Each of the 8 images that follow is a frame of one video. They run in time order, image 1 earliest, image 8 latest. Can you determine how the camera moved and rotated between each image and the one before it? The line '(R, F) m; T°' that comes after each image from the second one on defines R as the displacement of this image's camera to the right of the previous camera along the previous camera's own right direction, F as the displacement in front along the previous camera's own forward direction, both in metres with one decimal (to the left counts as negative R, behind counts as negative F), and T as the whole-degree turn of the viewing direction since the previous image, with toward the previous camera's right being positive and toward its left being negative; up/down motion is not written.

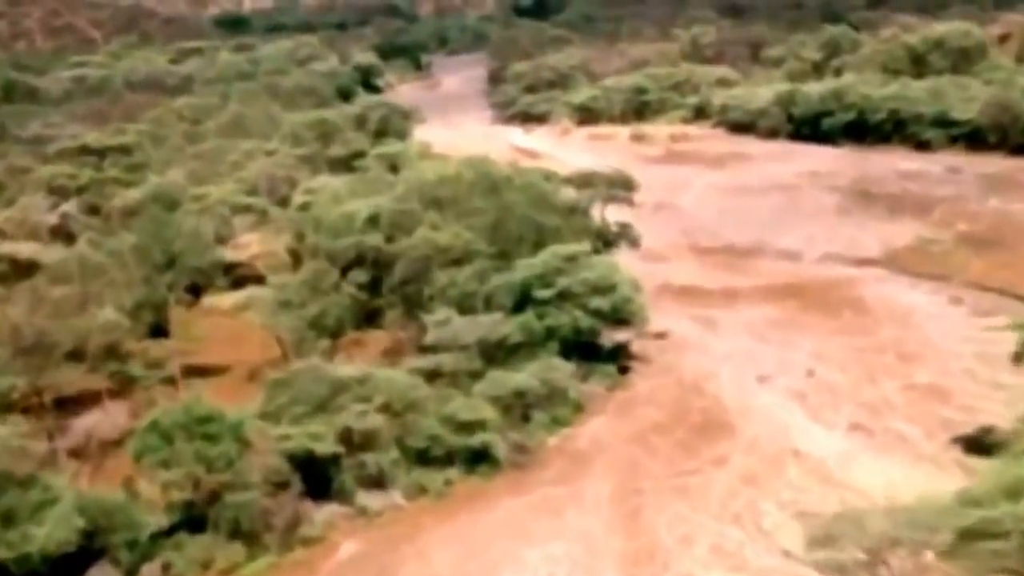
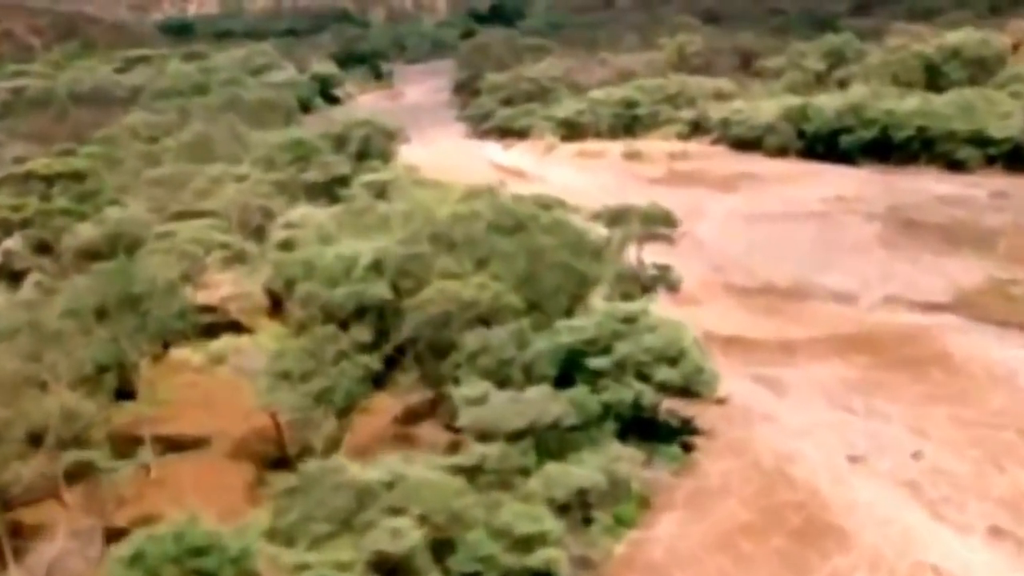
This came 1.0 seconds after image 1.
(-0.1, +0.5) m; +2°
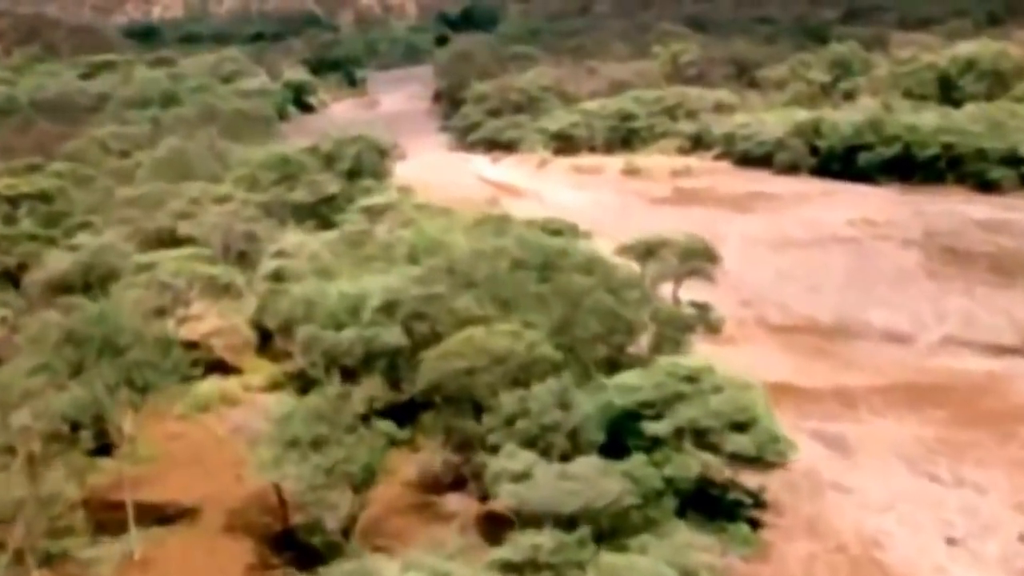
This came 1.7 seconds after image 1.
(-0.1, +0.3) m; +1°
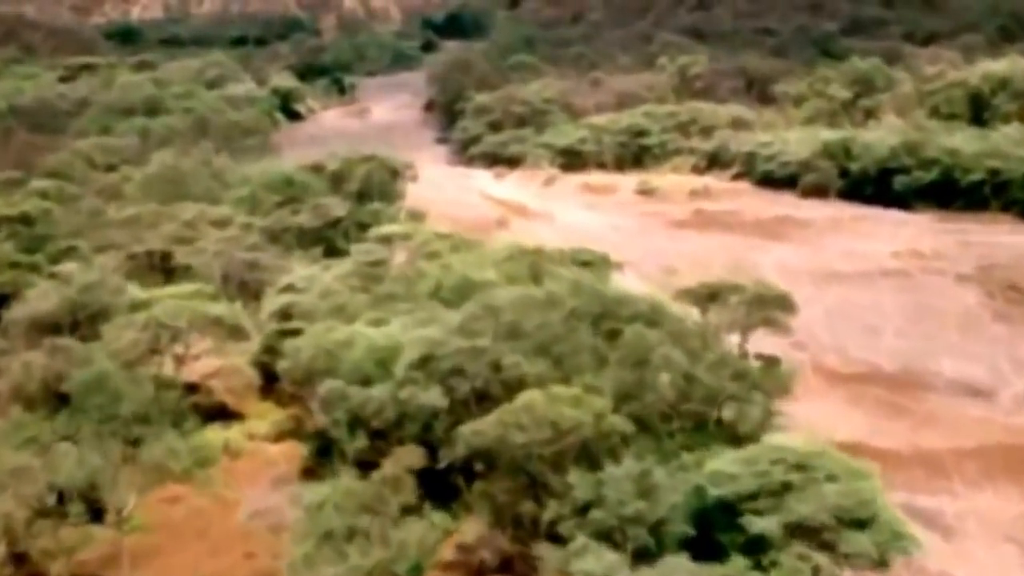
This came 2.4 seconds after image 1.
(-0.1, +0.3) m; +1°
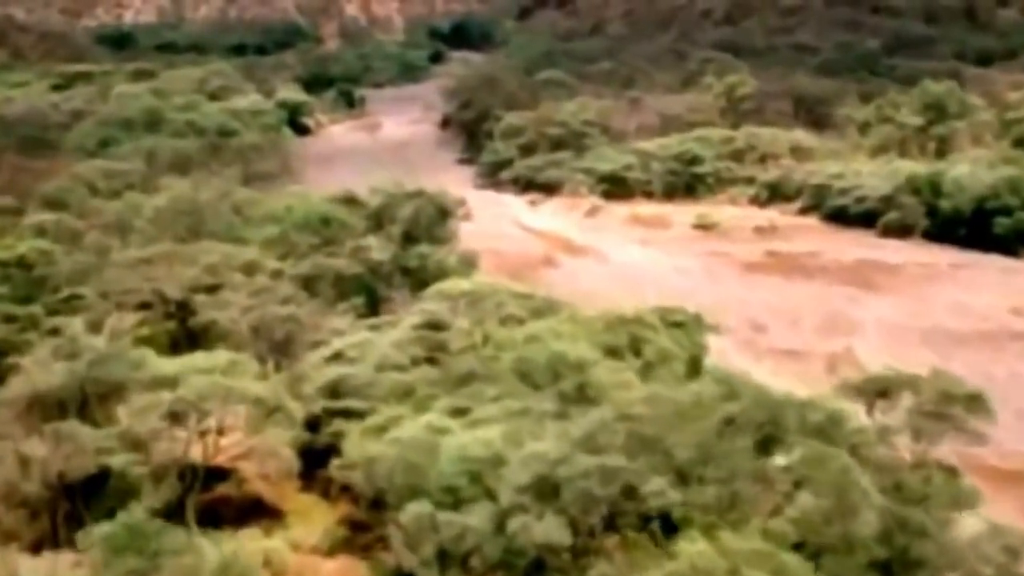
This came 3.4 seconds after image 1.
(-0.2, +0.5) m; 0°
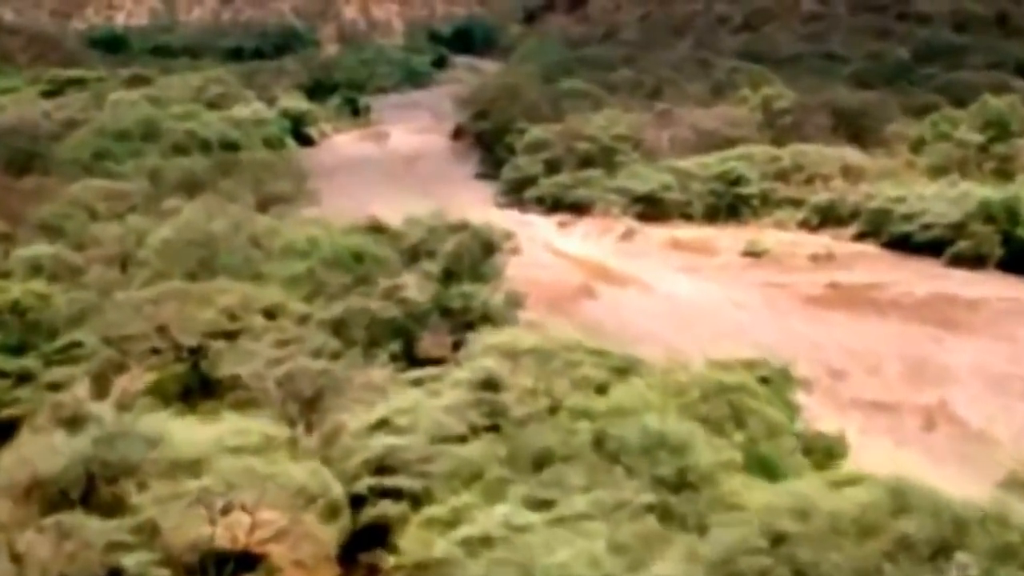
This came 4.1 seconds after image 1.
(-0.1, +0.4) m; 0°
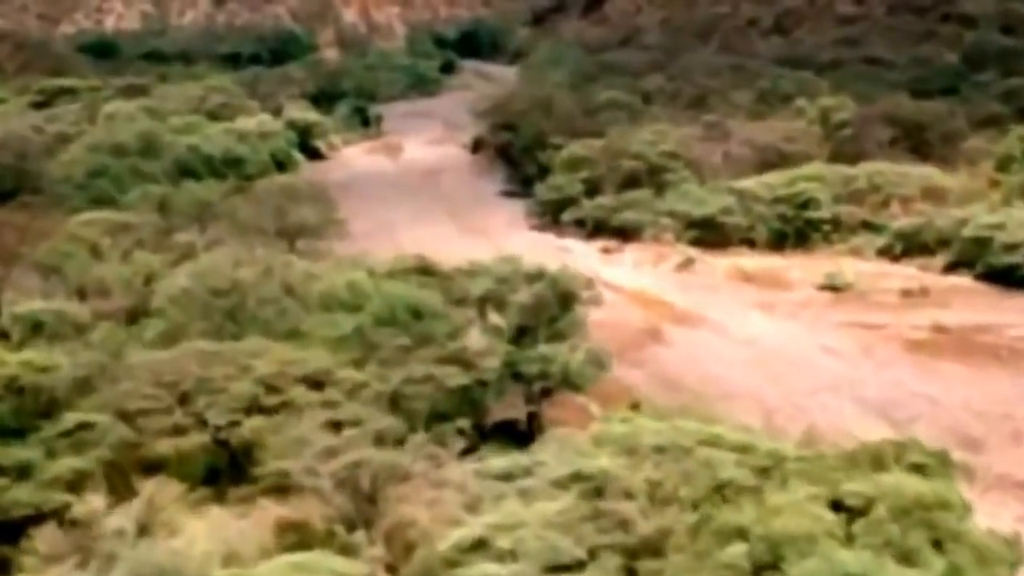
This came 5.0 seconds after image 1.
(-0.2, +0.5) m; 0°
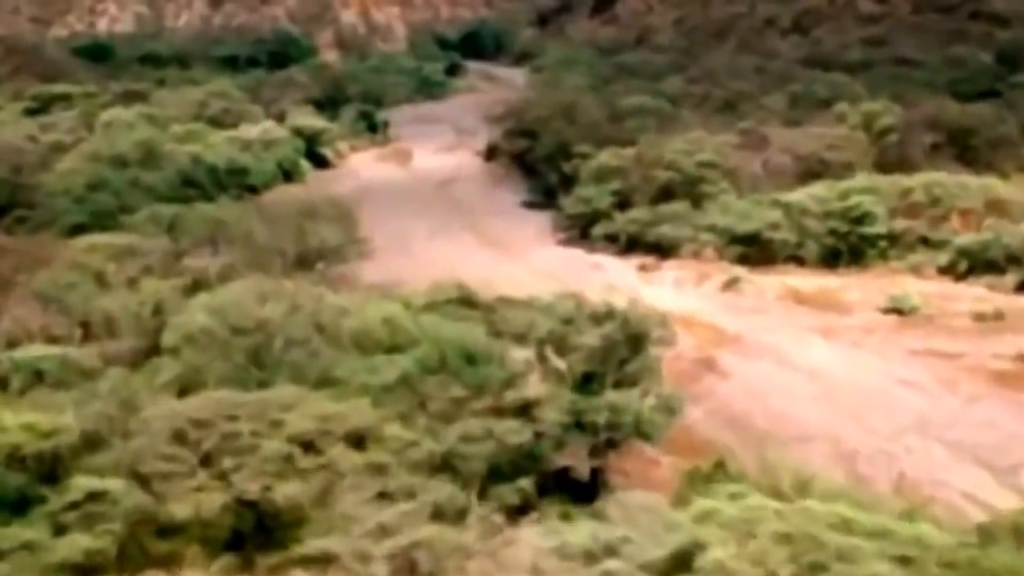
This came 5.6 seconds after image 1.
(-0.1, +0.3) m; 0°
